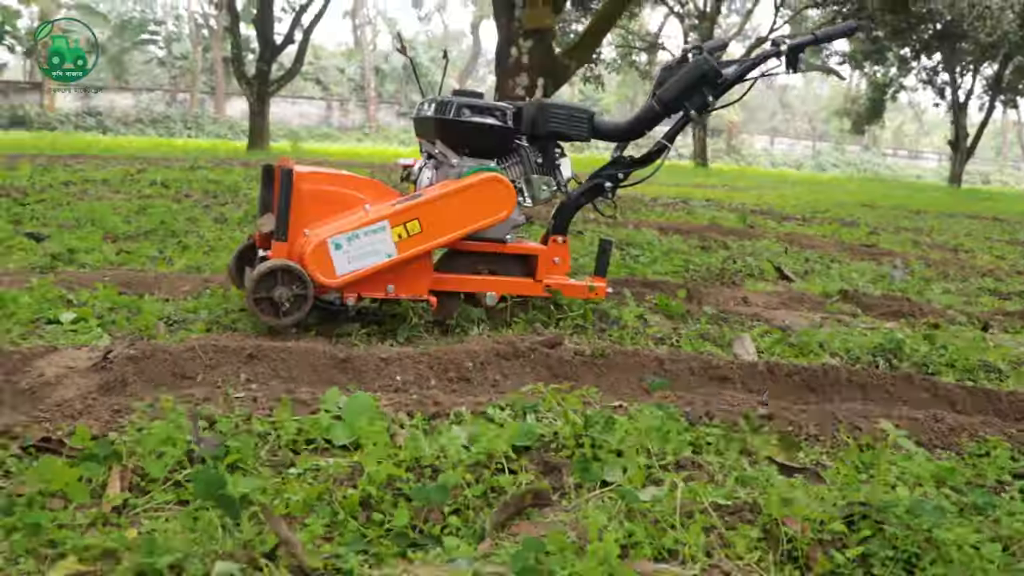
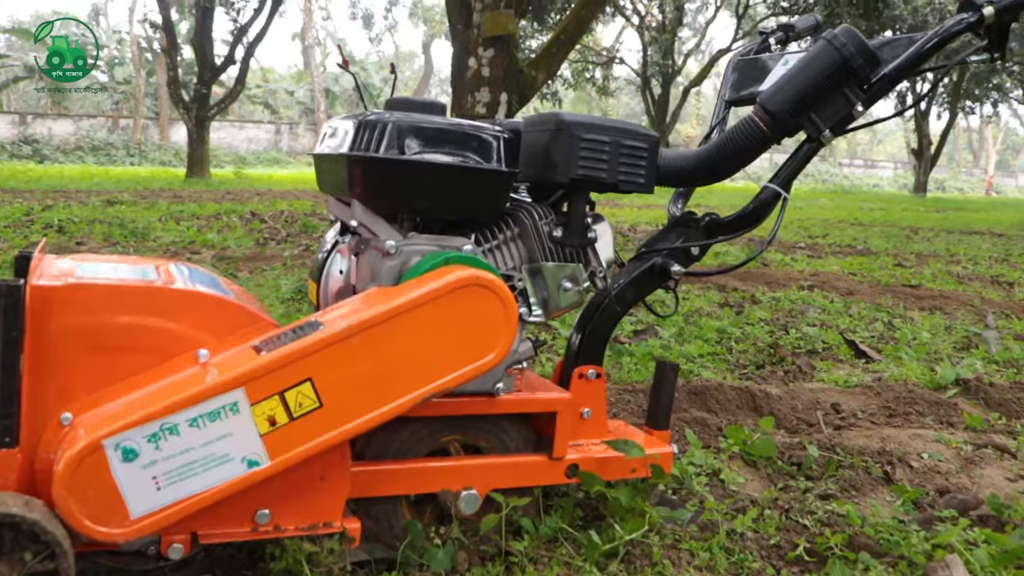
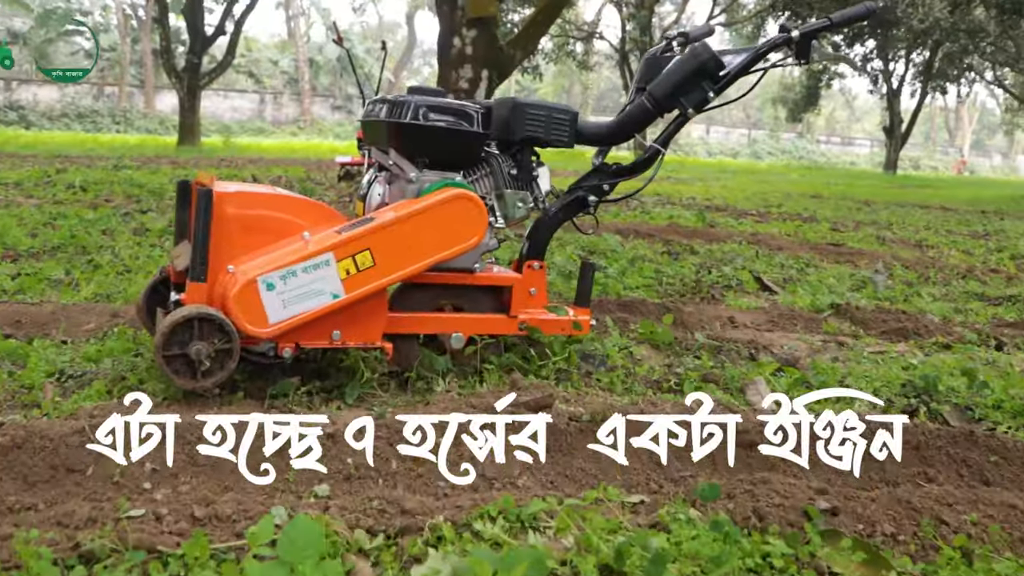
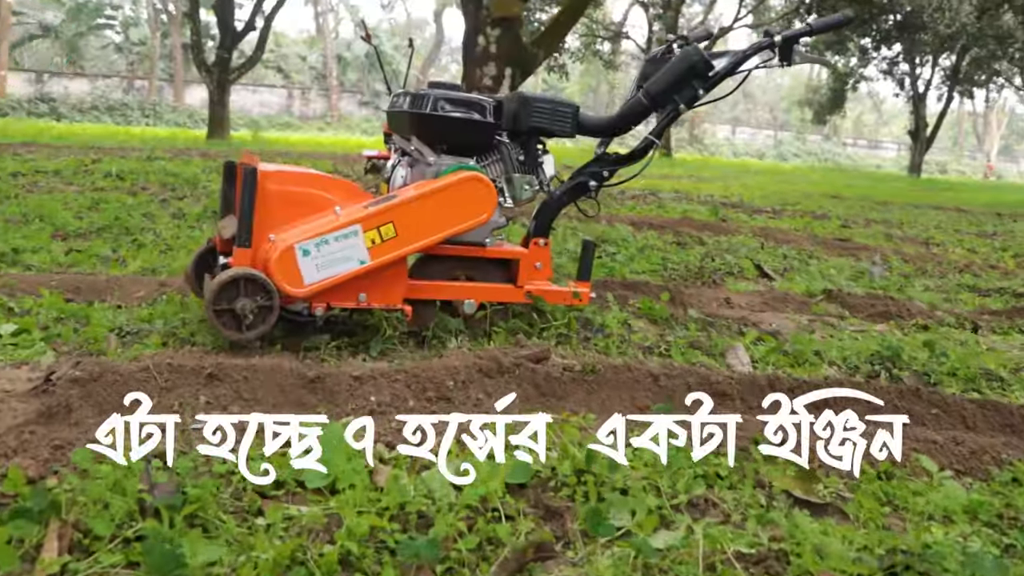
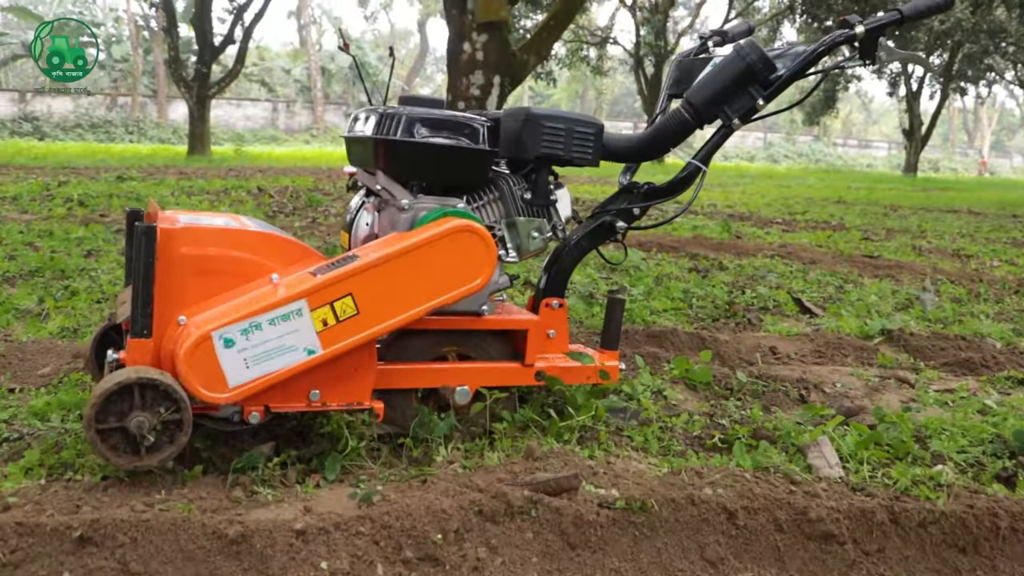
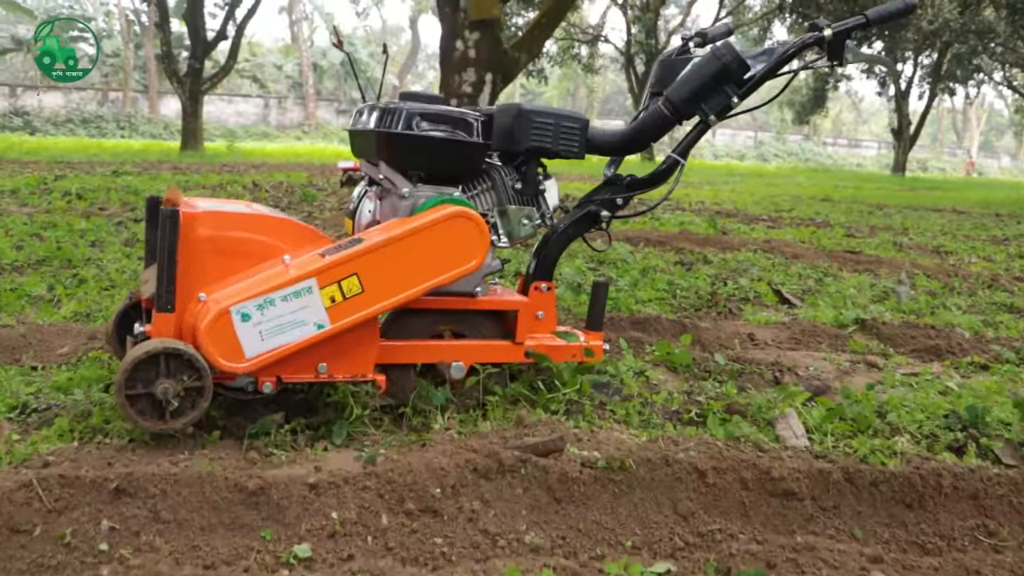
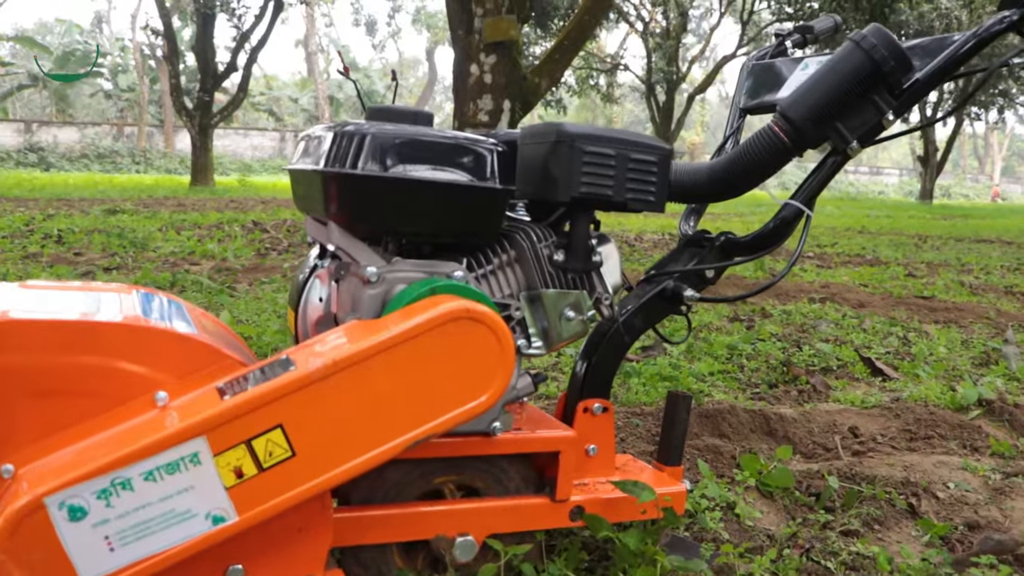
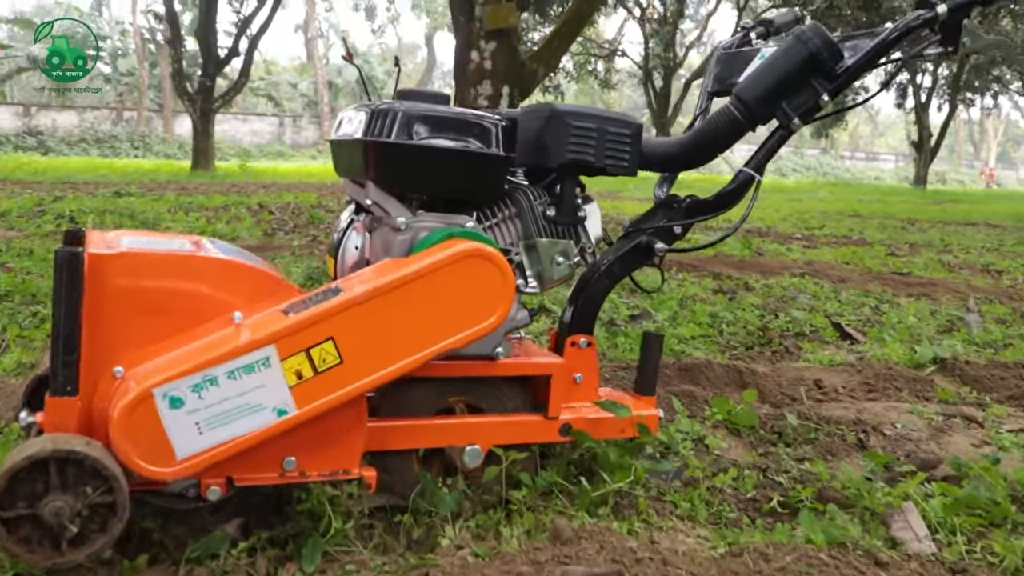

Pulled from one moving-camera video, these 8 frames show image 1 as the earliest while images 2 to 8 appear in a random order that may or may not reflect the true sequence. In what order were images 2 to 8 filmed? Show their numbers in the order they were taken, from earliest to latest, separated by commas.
4, 3, 6, 5, 8, 2, 7
